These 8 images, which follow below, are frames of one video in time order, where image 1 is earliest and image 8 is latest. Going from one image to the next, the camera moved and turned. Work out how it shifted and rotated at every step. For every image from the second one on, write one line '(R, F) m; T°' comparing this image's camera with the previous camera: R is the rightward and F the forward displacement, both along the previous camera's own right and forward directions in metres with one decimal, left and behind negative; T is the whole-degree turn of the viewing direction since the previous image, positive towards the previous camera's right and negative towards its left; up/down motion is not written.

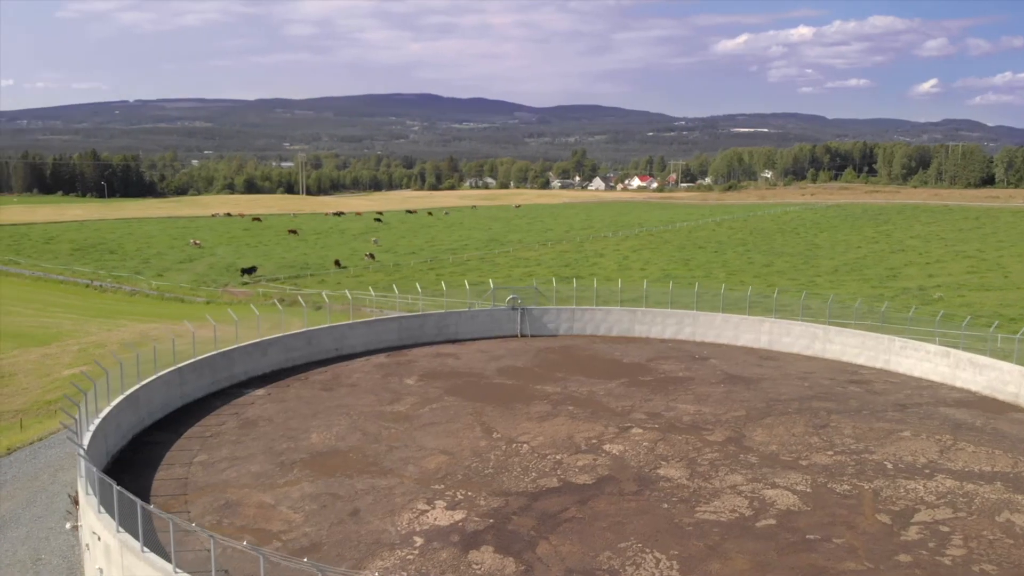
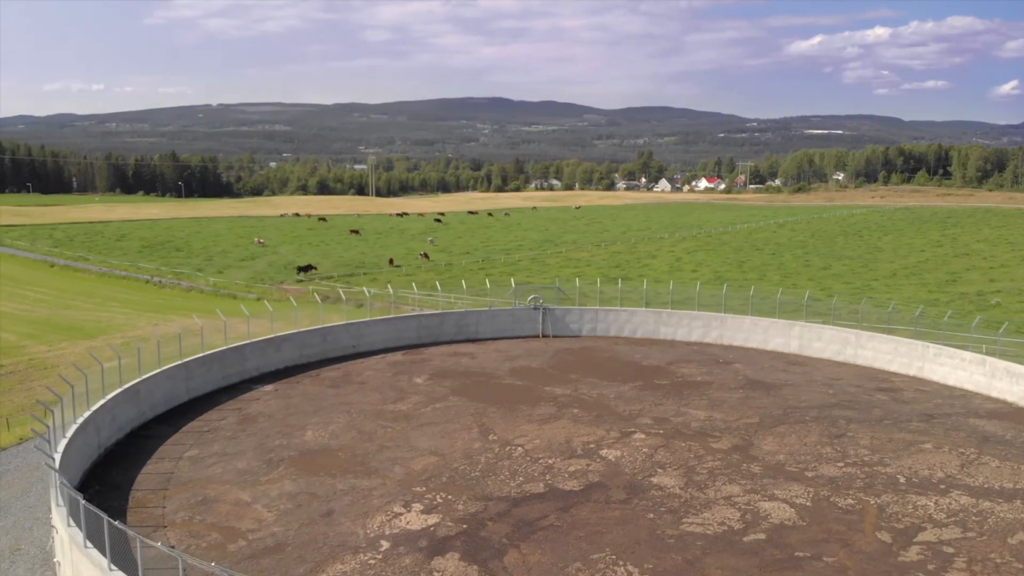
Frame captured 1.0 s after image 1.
(+1.6, +0.8) m; -4°
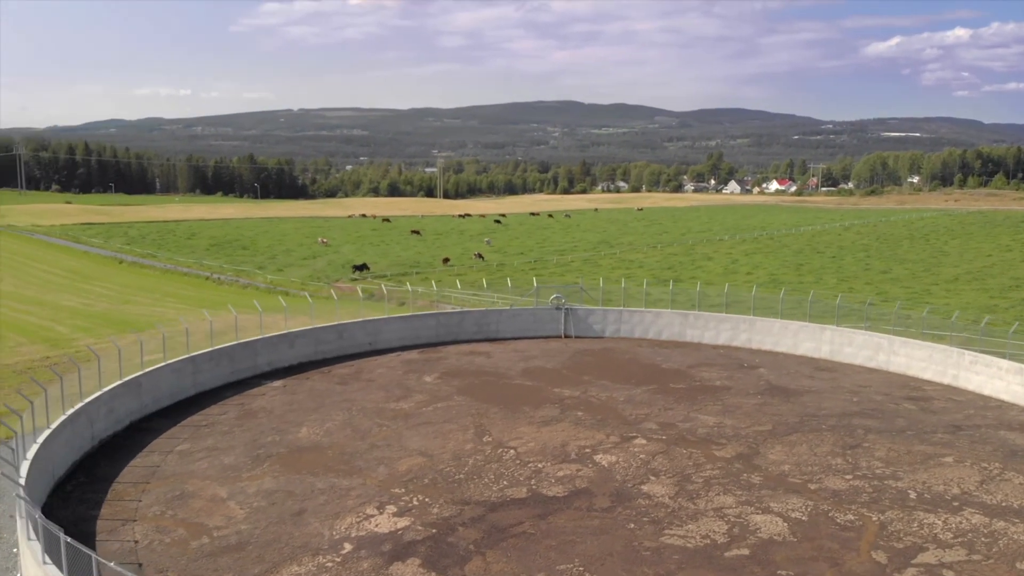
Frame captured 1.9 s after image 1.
(+1.6, +0.8) m; -4°
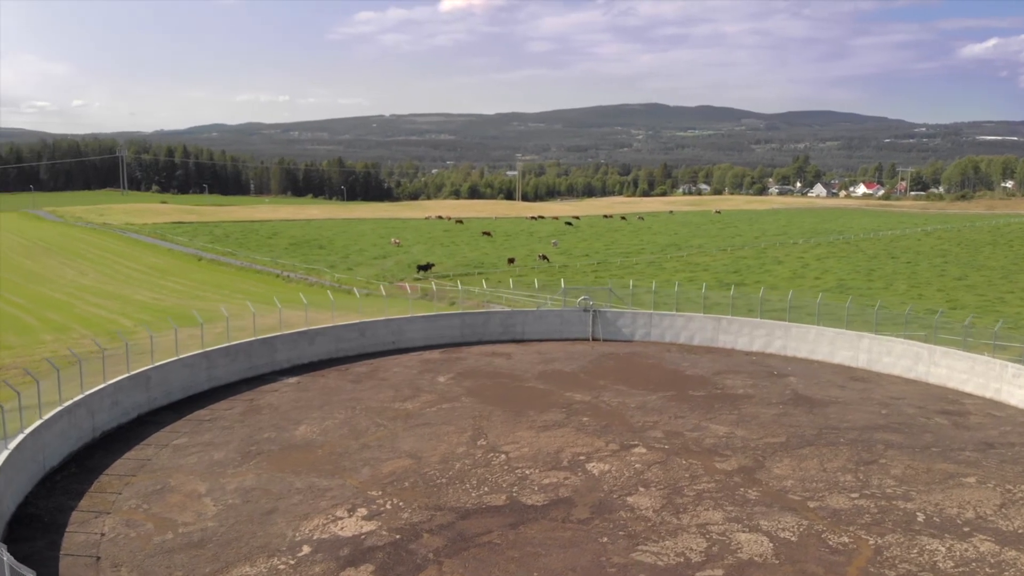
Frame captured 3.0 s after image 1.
(+1.8, +0.7) m; -5°
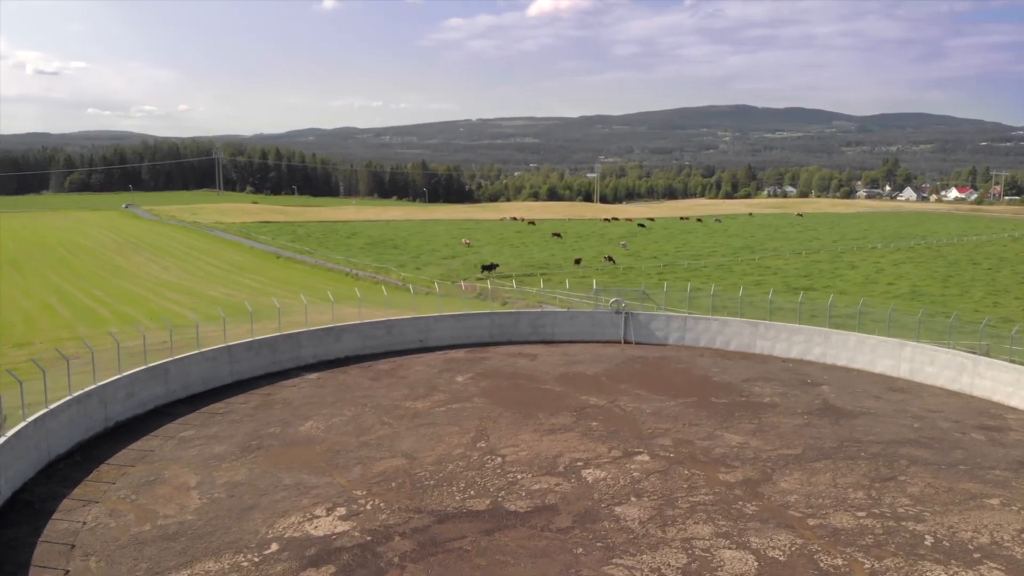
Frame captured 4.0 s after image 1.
(+1.6, +0.6) m; -5°
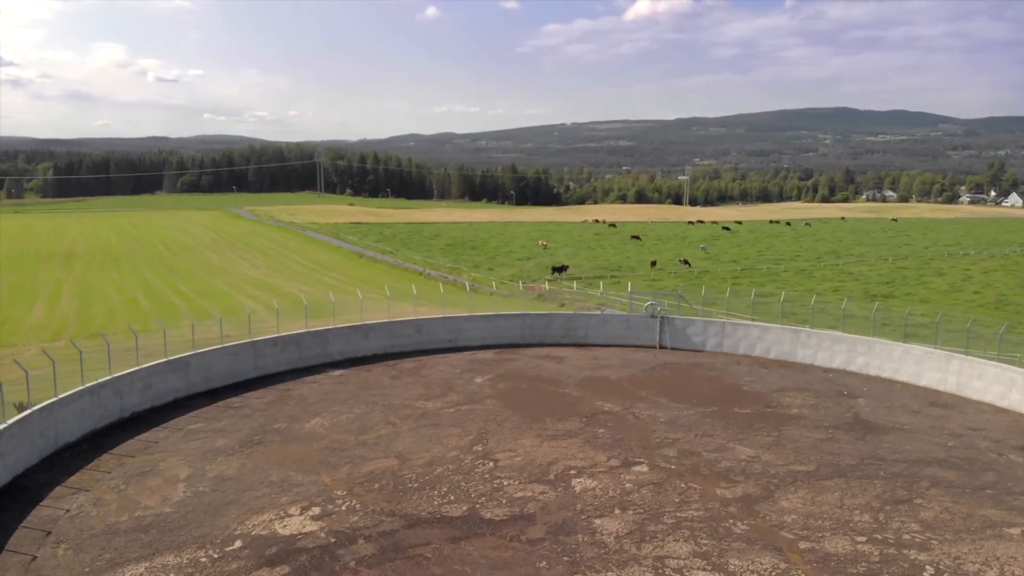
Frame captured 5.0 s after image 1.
(+1.8, +0.6) m; -6°
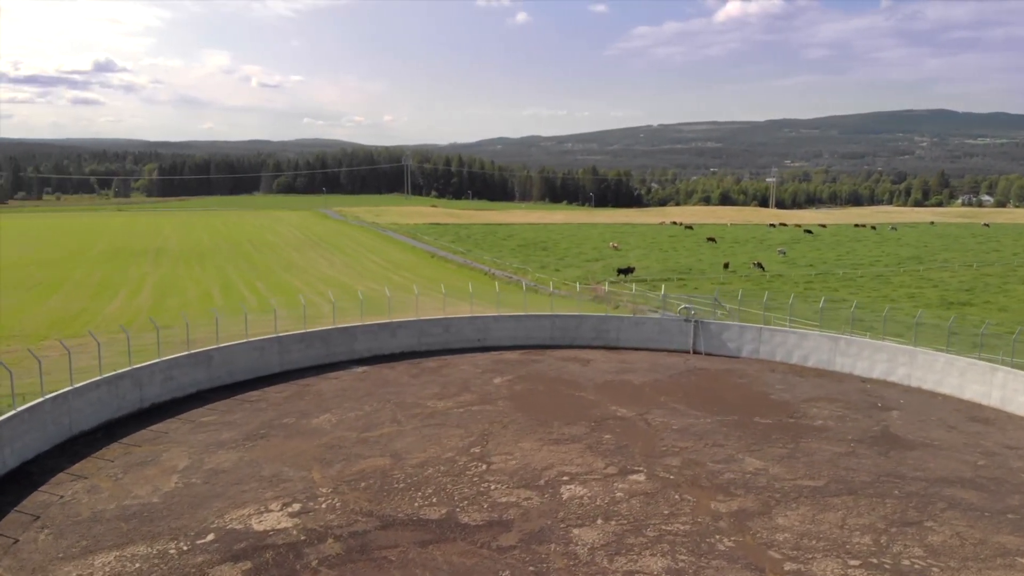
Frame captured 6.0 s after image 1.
(+1.7, +0.4) m; -5°
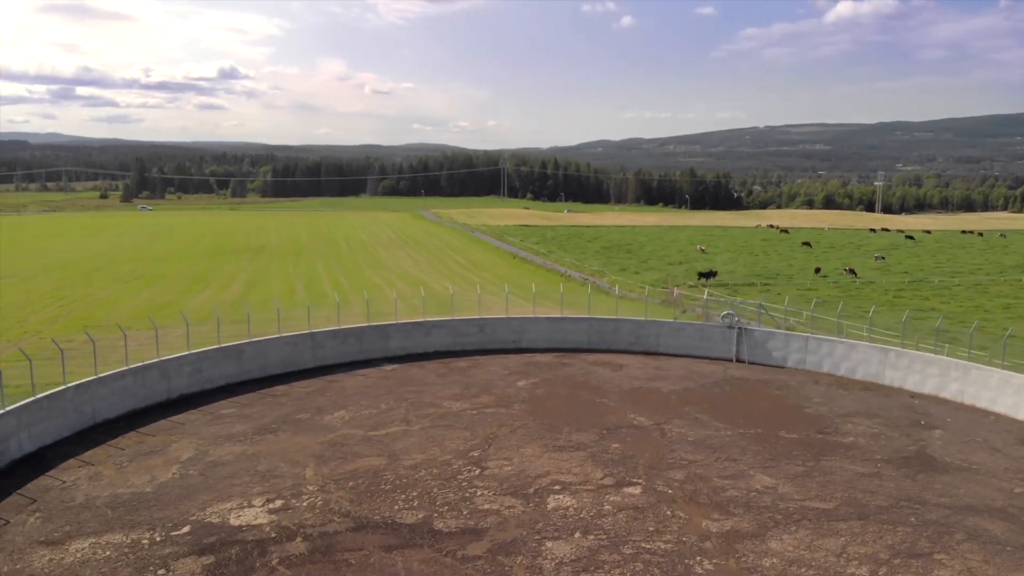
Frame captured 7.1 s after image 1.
(+1.9, +0.5) m; -6°
